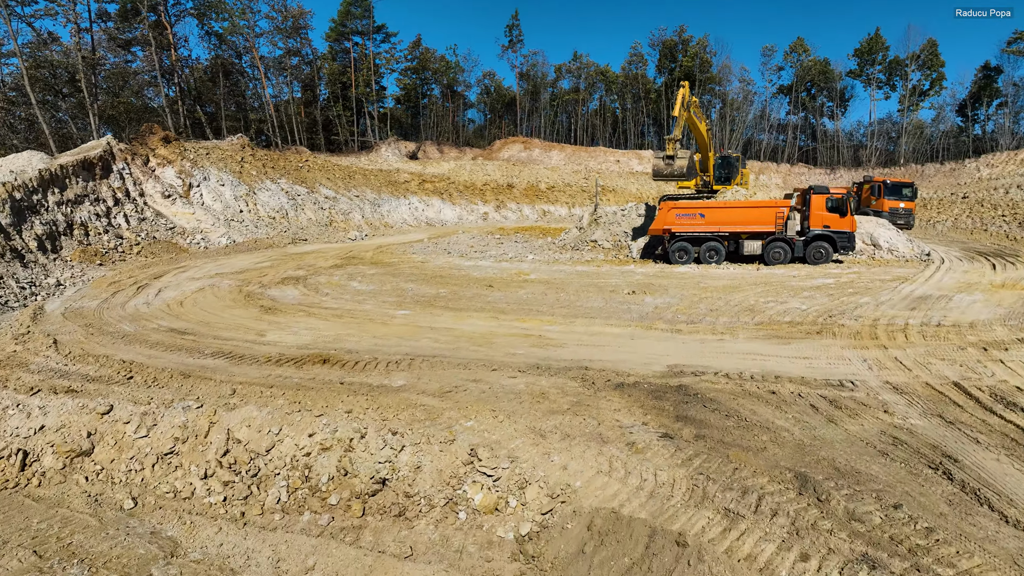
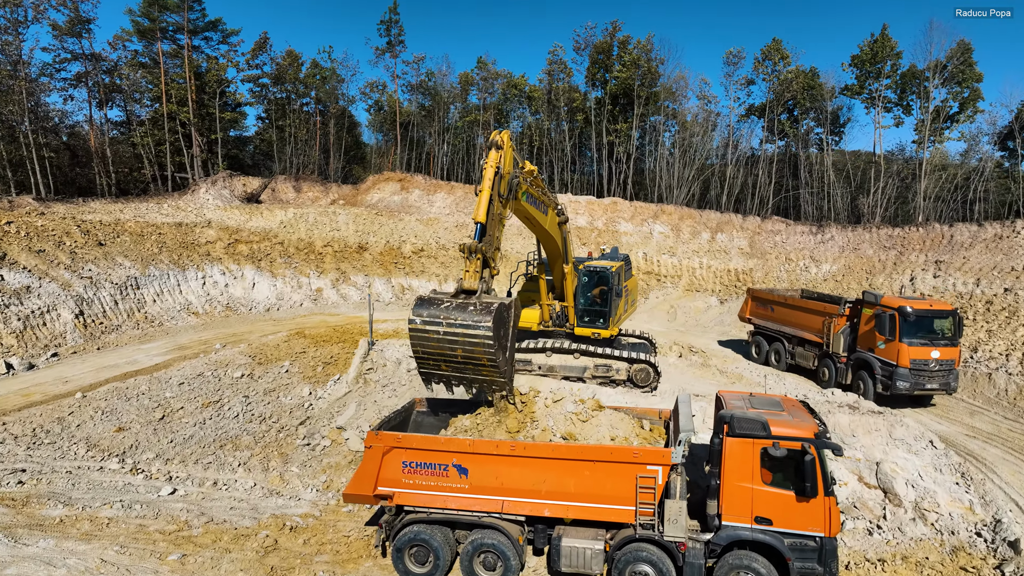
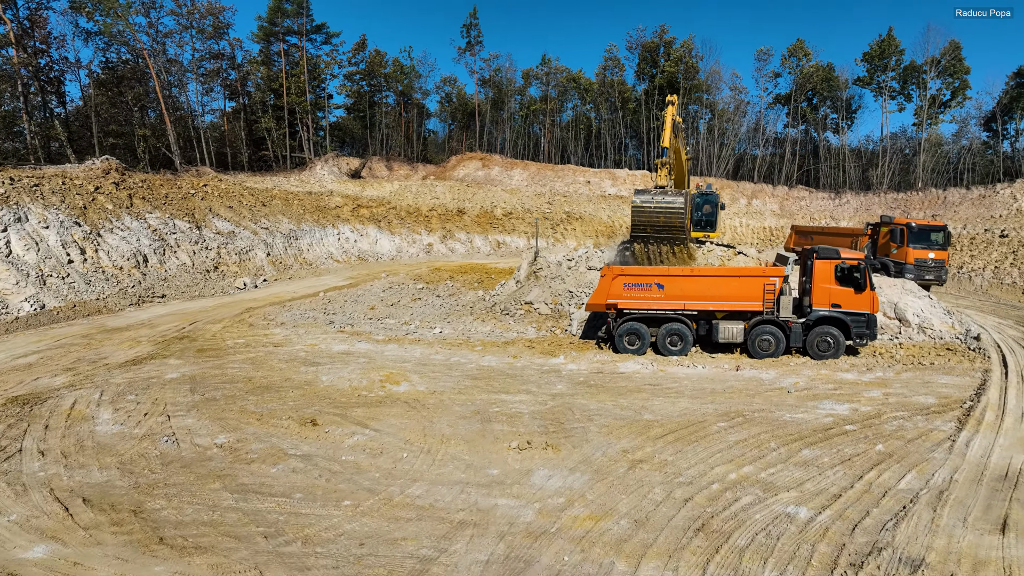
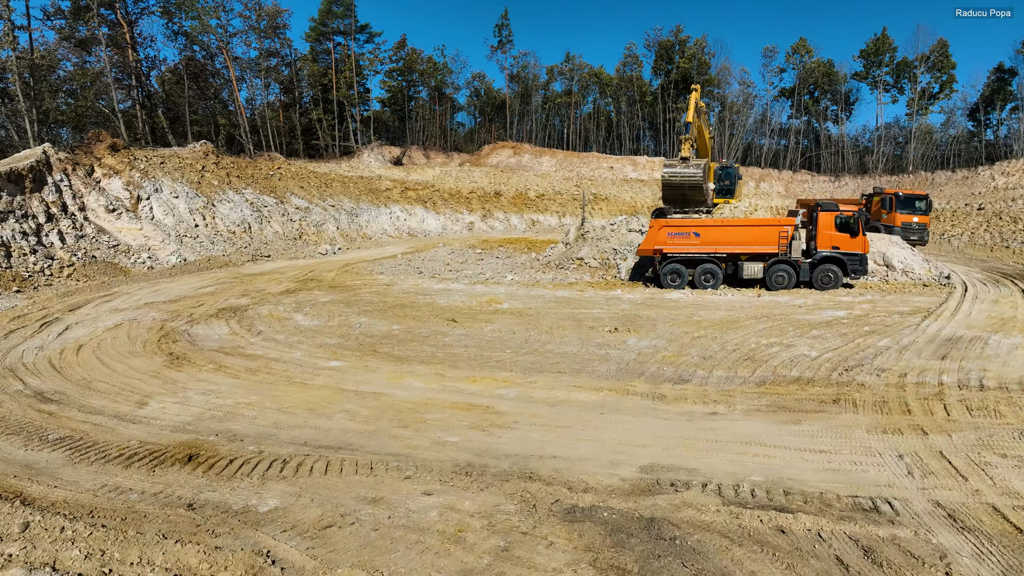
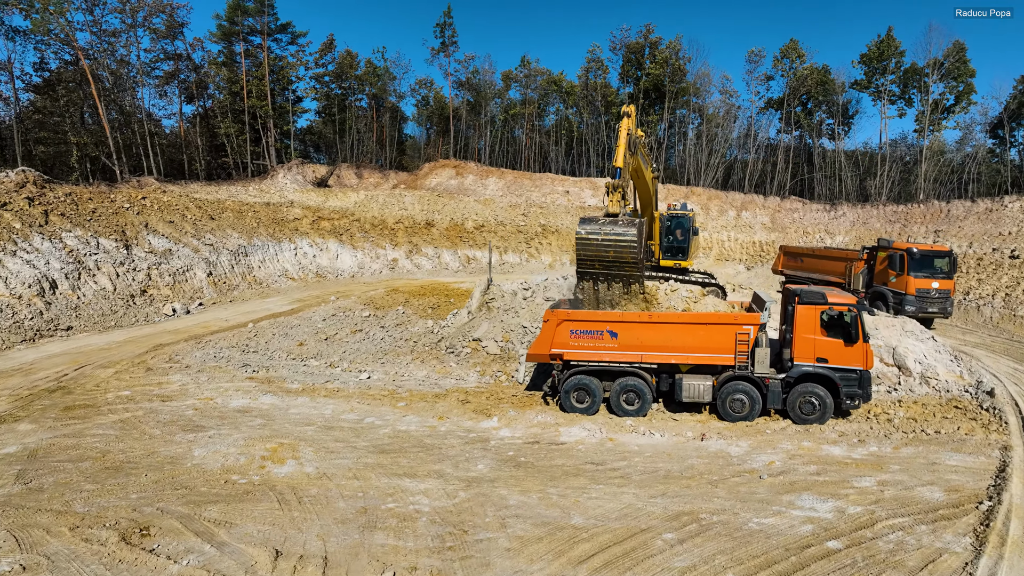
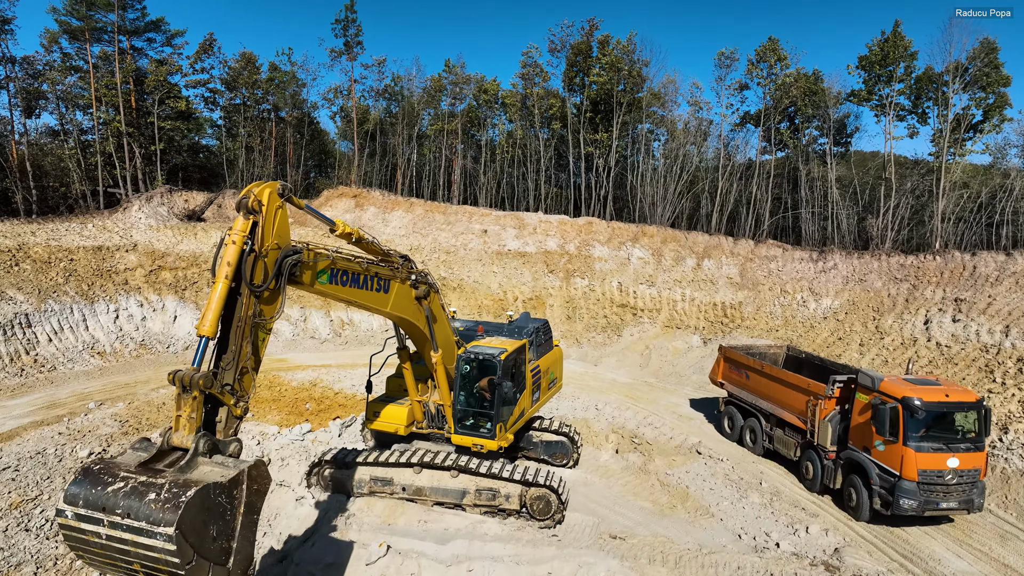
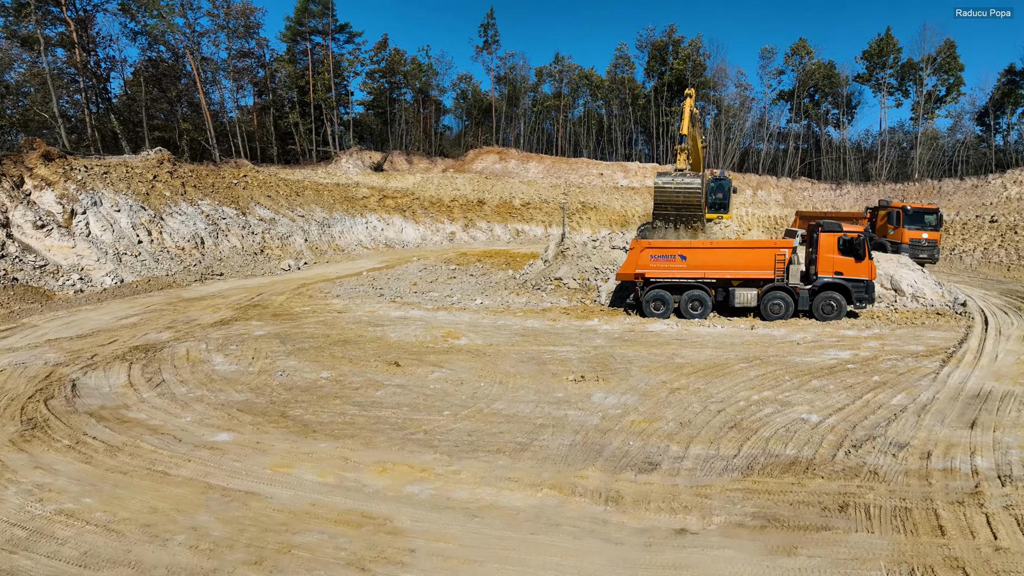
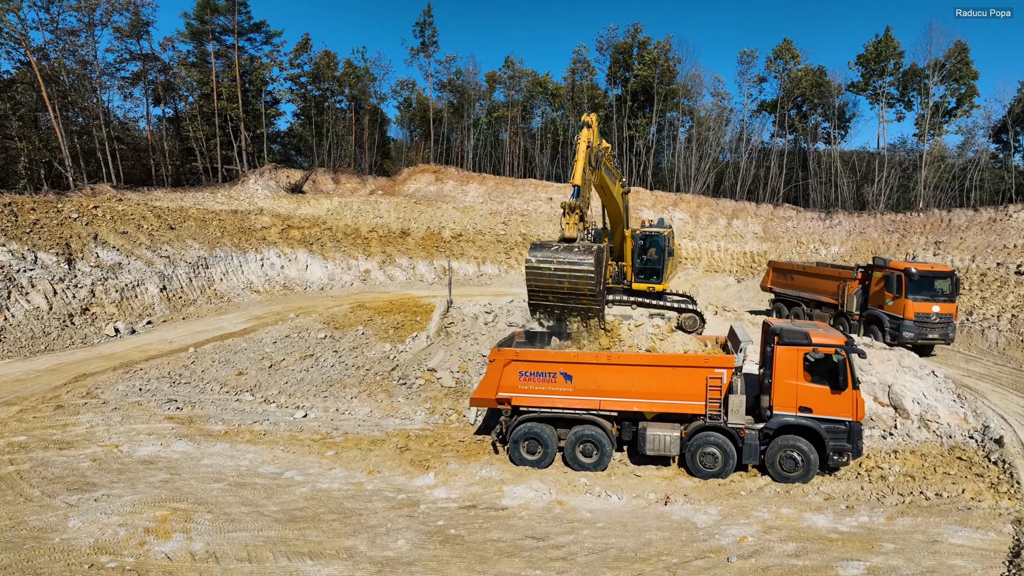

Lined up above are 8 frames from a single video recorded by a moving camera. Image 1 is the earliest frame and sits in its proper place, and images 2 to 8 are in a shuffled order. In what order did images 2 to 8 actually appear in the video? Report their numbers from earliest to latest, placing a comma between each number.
4, 7, 3, 5, 8, 2, 6
